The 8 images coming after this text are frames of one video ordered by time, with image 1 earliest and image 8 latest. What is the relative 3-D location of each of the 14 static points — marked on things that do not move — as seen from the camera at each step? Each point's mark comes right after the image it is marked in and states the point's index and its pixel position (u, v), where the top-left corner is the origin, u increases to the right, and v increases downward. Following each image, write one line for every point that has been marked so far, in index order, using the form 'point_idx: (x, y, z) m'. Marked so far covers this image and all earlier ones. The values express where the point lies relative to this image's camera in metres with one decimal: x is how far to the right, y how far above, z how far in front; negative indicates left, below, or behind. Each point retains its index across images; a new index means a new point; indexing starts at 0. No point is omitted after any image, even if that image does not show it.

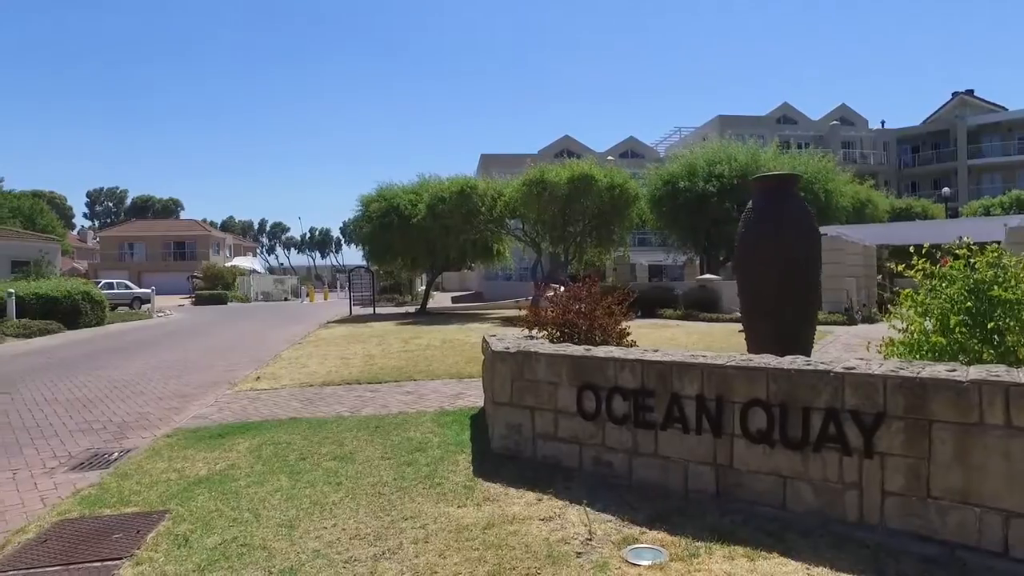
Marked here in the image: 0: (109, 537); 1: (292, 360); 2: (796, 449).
0: (-2.3, -1.4, +4.0) m
1: (-3.7, -1.2, +12.2) m
2: (+1.5, -0.9, +3.9) m
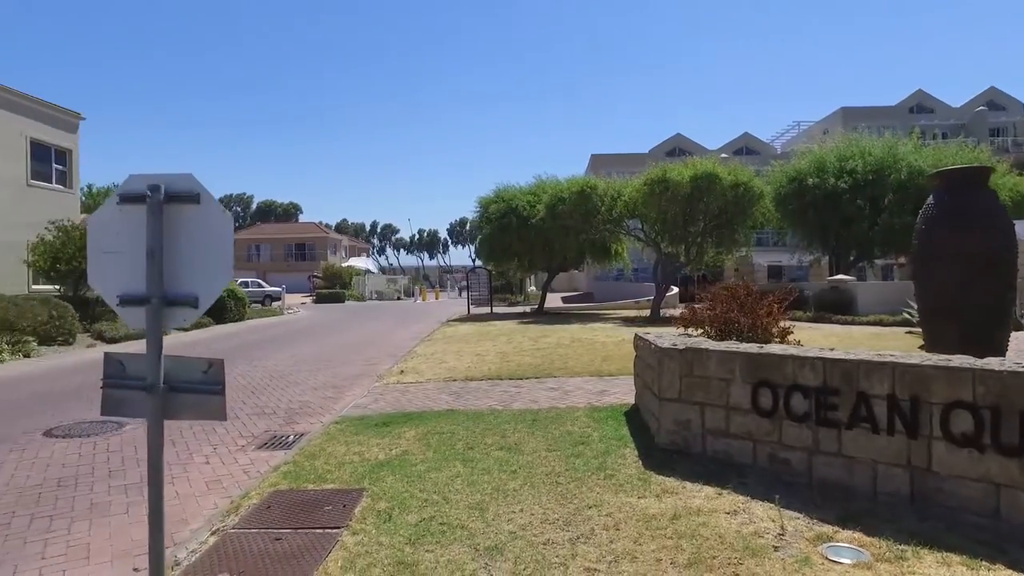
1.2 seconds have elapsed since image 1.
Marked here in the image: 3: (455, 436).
0: (-1.2, -1.4, +4.4) m
1: (-1.5, -1.2, +12.7) m
2: (+2.6, -0.9, +3.7) m
3: (-0.5, -1.3, +6.3) m
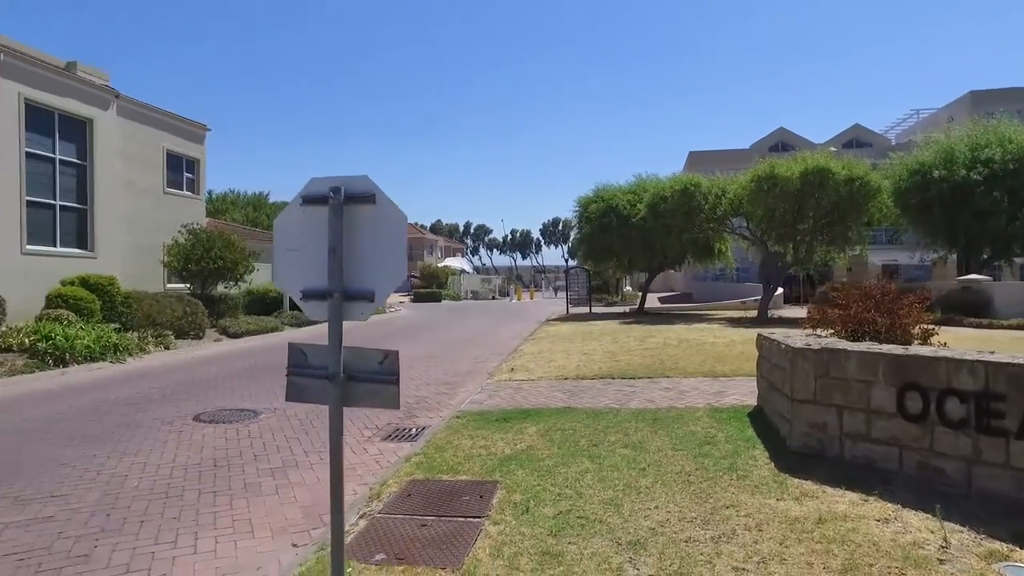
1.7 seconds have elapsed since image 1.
0: (-0.3, -1.3, +4.6) m
1: (+0.4, -1.2, +12.9) m
2: (+3.3, -0.9, +3.4) m
3: (+0.6, -1.3, +6.3) m
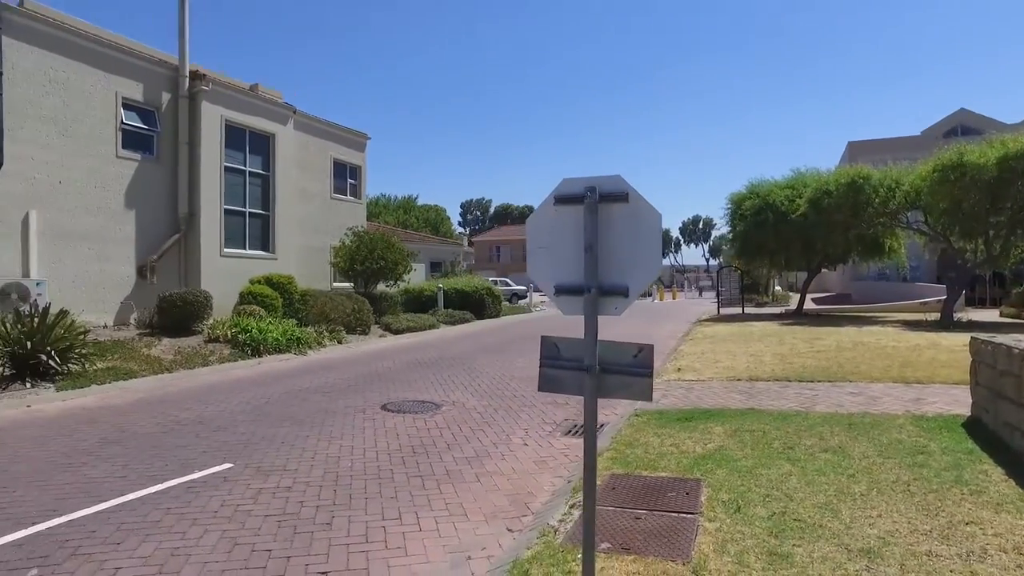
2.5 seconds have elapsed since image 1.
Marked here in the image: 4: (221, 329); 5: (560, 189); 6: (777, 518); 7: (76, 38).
0: (+1.0, -1.3, +4.6) m
1: (+3.3, -1.2, +12.6) m
2: (+4.3, -0.8, +2.8) m
3: (+2.2, -1.3, +6.2) m
4: (-5.9, -0.8, +14.6) m
5: (+0.2, +0.4, +3.0) m
6: (+1.5, -1.3, +4.1) m
7: (-9.5, +5.4, +15.9) m
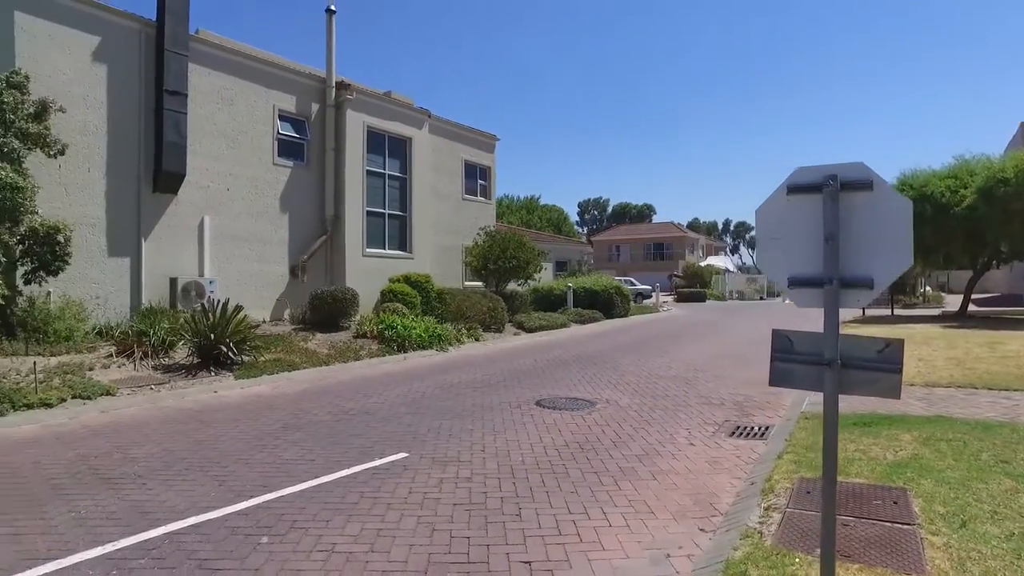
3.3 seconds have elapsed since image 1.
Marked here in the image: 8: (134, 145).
0: (+2.2, -1.3, +4.4) m
1: (+5.7, -1.1, +11.9) m
2: (+5.2, -0.8, +2.0) m
3: (+3.6, -1.2, +5.7) m
4: (-3.0, -0.8, +15.4) m
5: (+1.1, +0.4, +2.9) m
6: (+2.6, -1.3, +3.8) m
7: (-6.4, +5.5, +17.2) m
8: (-7.8, +2.9, +14.9) m
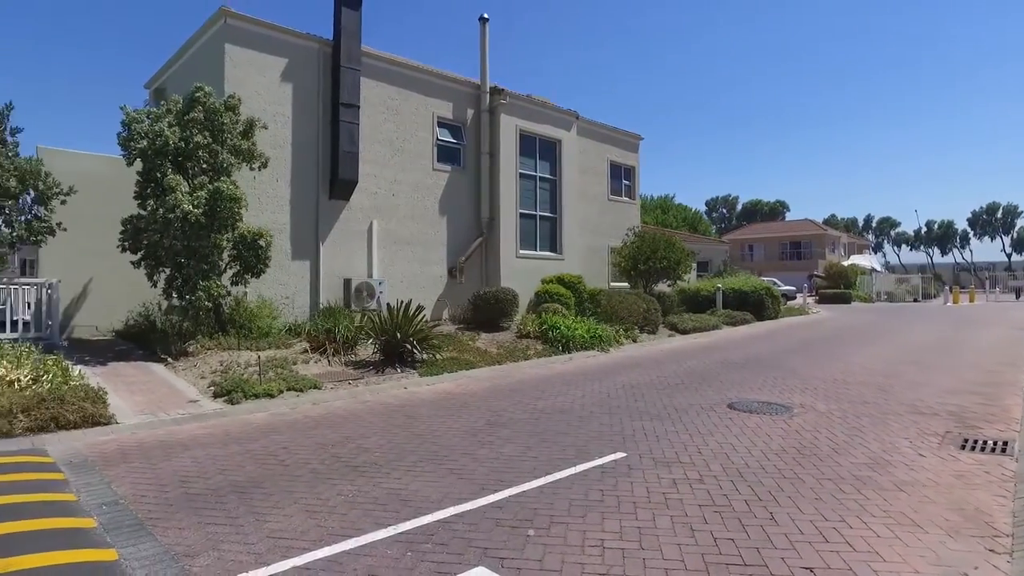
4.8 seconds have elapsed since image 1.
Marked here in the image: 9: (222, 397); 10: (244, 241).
0: (+3.7, -1.3, +3.9) m
1: (+8.4, -1.1, +10.7) m
2: (+6.3, -0.8, +1.1) m
3: (+5.3, -1.2, +5.0) m
4: (+0.4, -0.8, +15.6) m
5: (+2.4, +0.4, +2.6) m
6: (+4.0, -1.3, +3.3) m
7: (-2.6, +5.4, +18.0) m
8: (-4.4, +2.9, +16.0) m
9: (-3.6, -1.4, +9.0) m
10: (-4.4, +0.8, +11.9) m
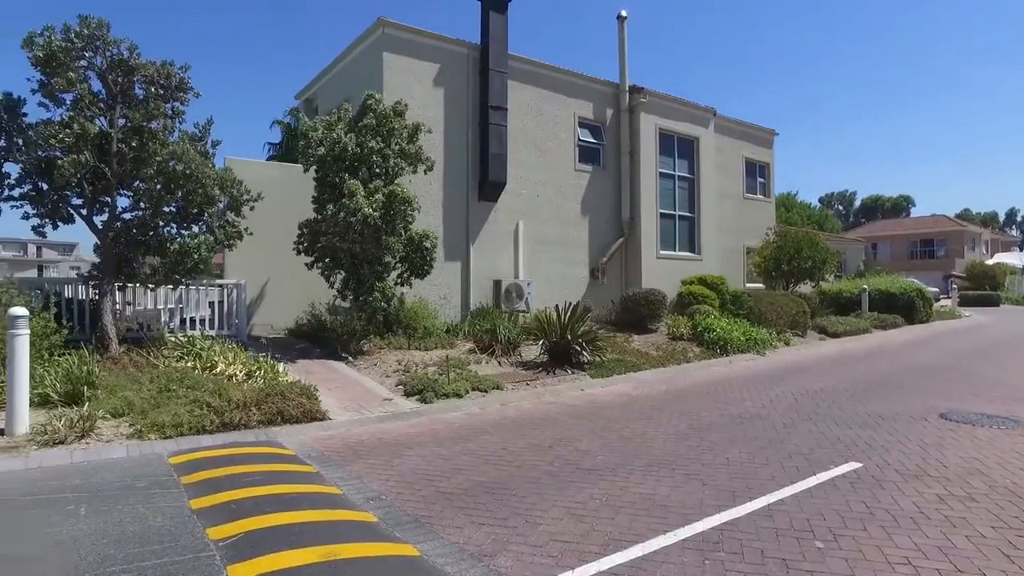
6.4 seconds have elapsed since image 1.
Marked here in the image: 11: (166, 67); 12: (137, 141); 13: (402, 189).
0: (+5.3, -1.3, +3.2) m
1: (+10.9, -1.2, +9.3) m
2: (+7.5, -0.8, +0.1) m
3: (+7.1, -1.3, +4.0) m
4: (+3.6, -0.8, +15.2) m
5: (+3.8, +0.4, +2.1) m
6: (+5.5, -1.3, +2.5) m
7: (+0.9, +5.4, +18.0) m
8: (-1.1, +2.9, +16.2) m
9: (-1.2, -1.4, +9.2) m
10: (-1.7, +0.8, +12.2) m
11: (-5.1, +3.2, +10.6) m
12: (-5.4, +2.1, +10.4) m
13: (-1.8, +1.6, +11.8) m
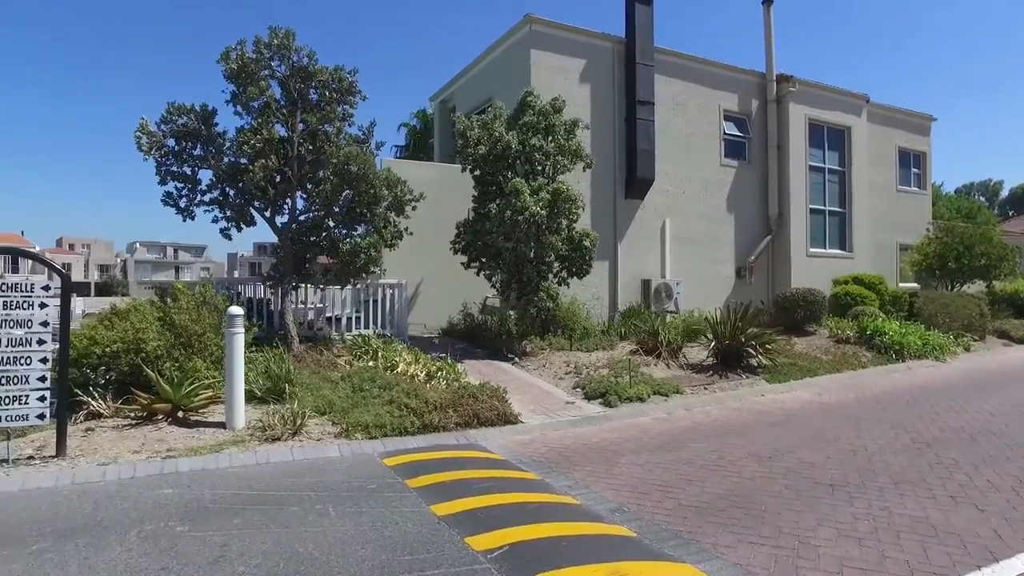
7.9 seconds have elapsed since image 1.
0: (+6.6, -1.3, +2.0) m
1: (+13.1, -1.2, +7.3) m
2: (+8.4, -0.8, -1.4) m
3: (+8.5, -1.2, +2.6) m
4: (+6.7, -0.8, +14.2) m
5: (+5.1, +0.4, +1.1) m
6: (+6.8, -1.3, +1.3) m
7: (+4.4, +5.4, +17.3) m
8: (+2.2, +2.9, +15.8) m
9: (+1.0, -1.4, +8.9) m
10: (+1.0, +0.8, +12.0) m
11: (-2.6, +3.2, +10.8) m
12: (-2.9, +2.1, +10.7) m
13: (+0.8, +1.6, +11.6) m
